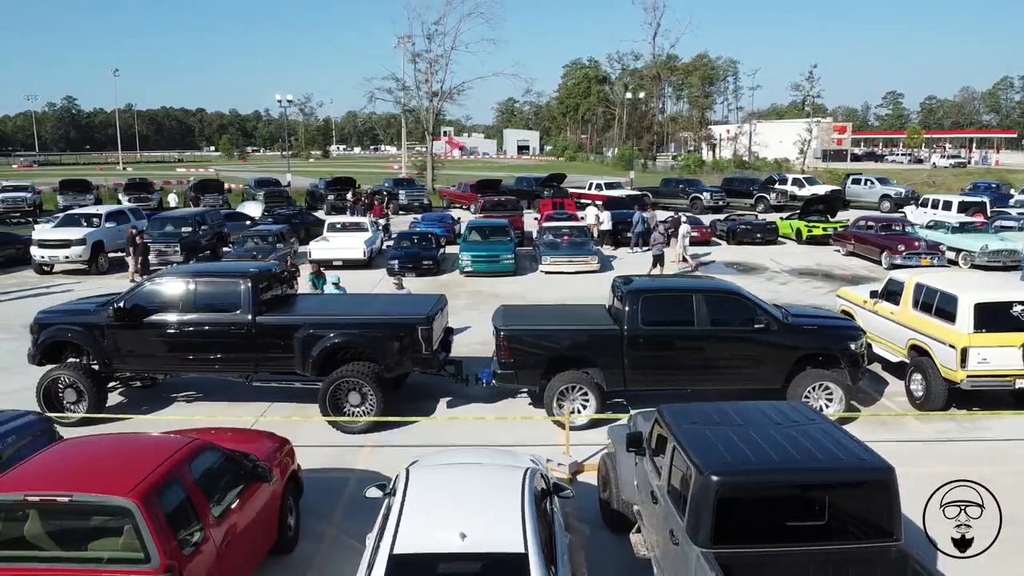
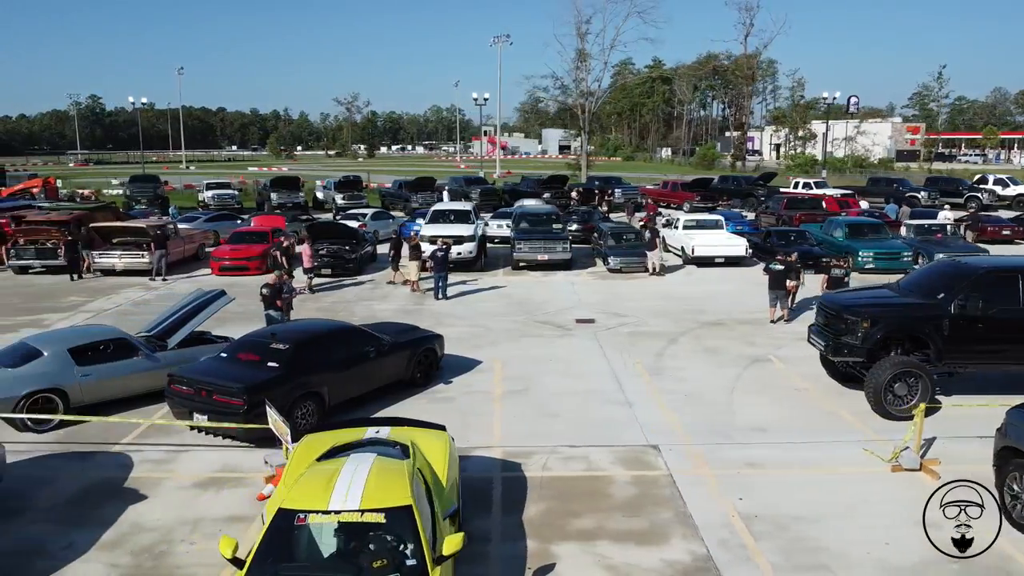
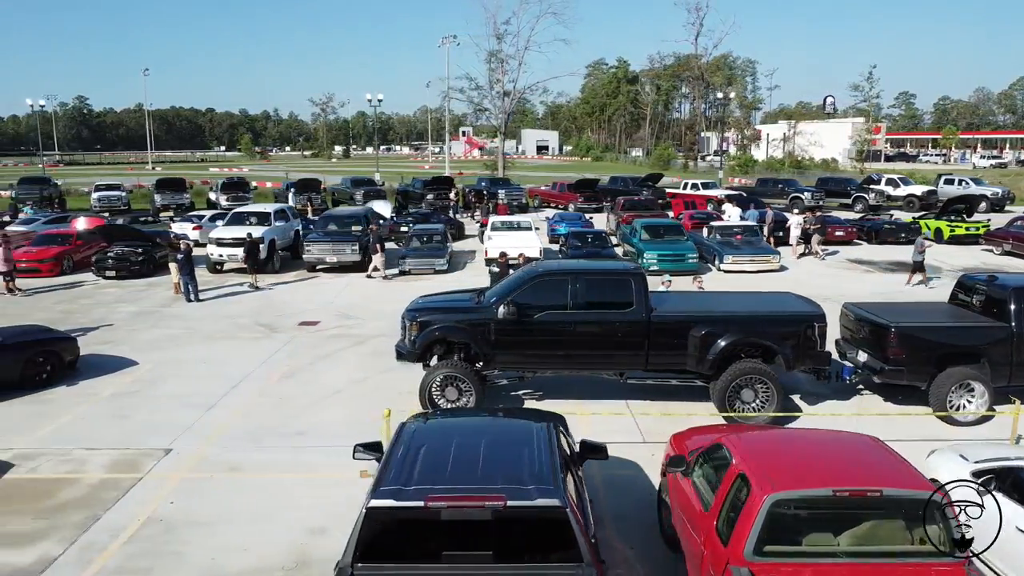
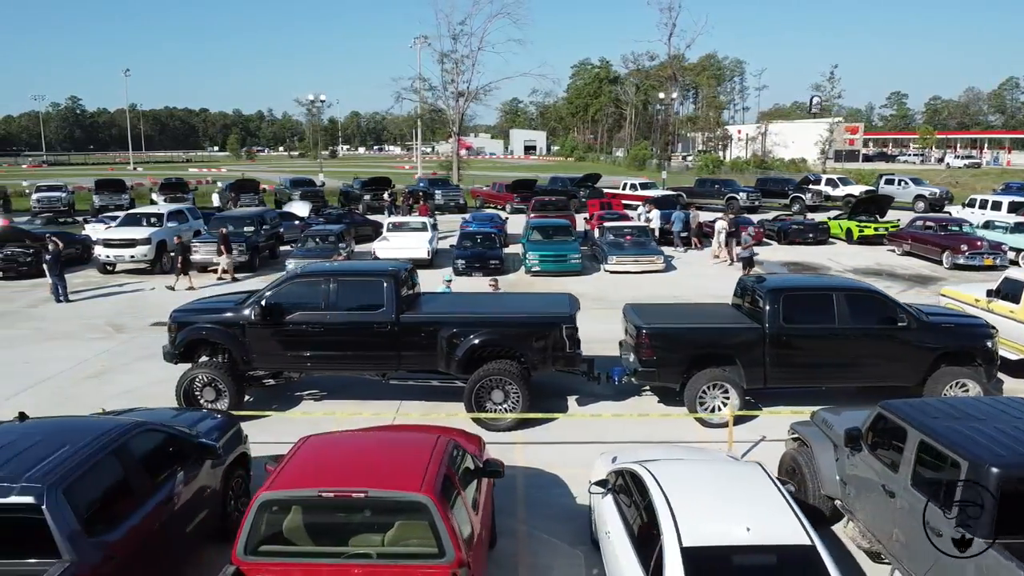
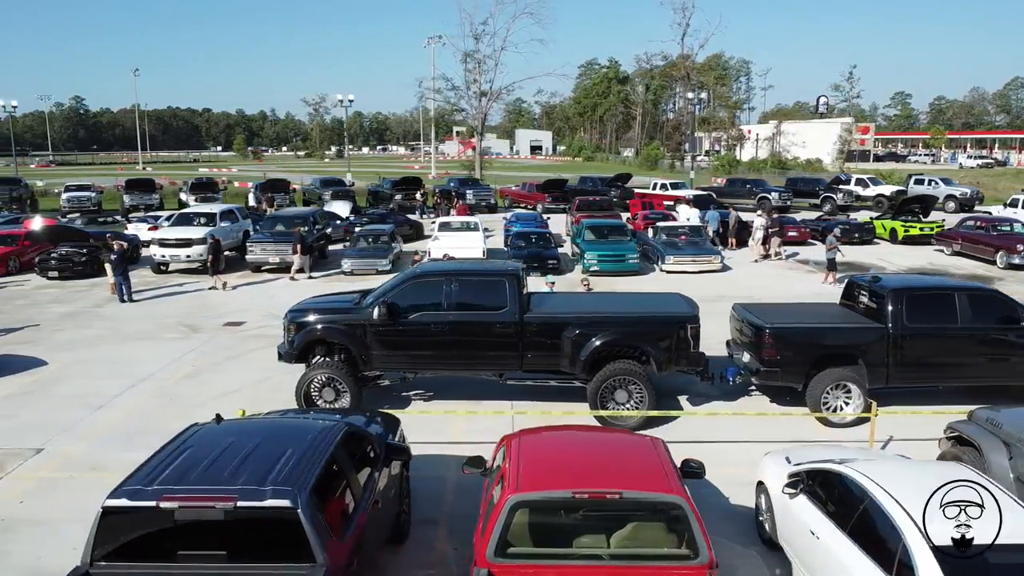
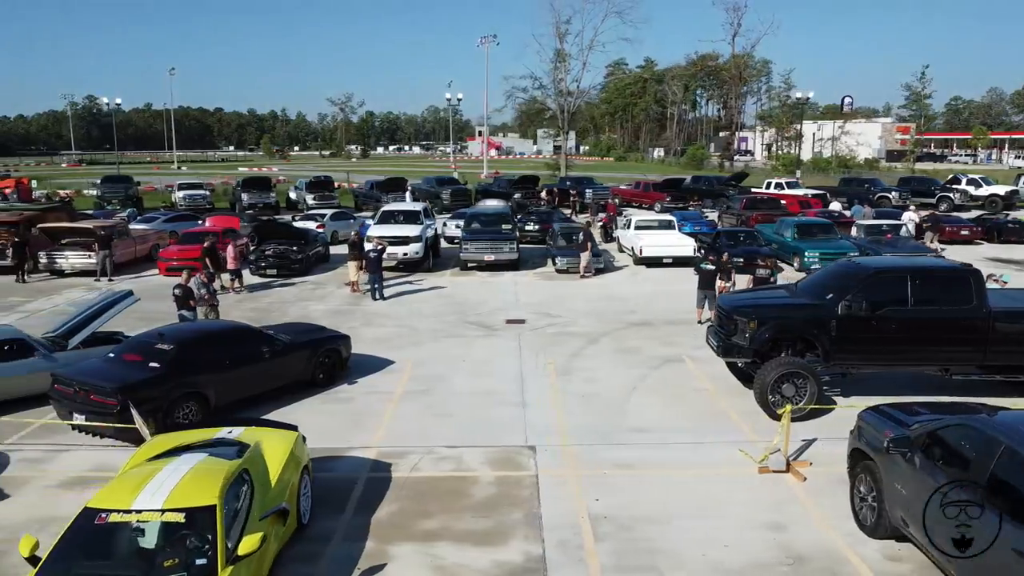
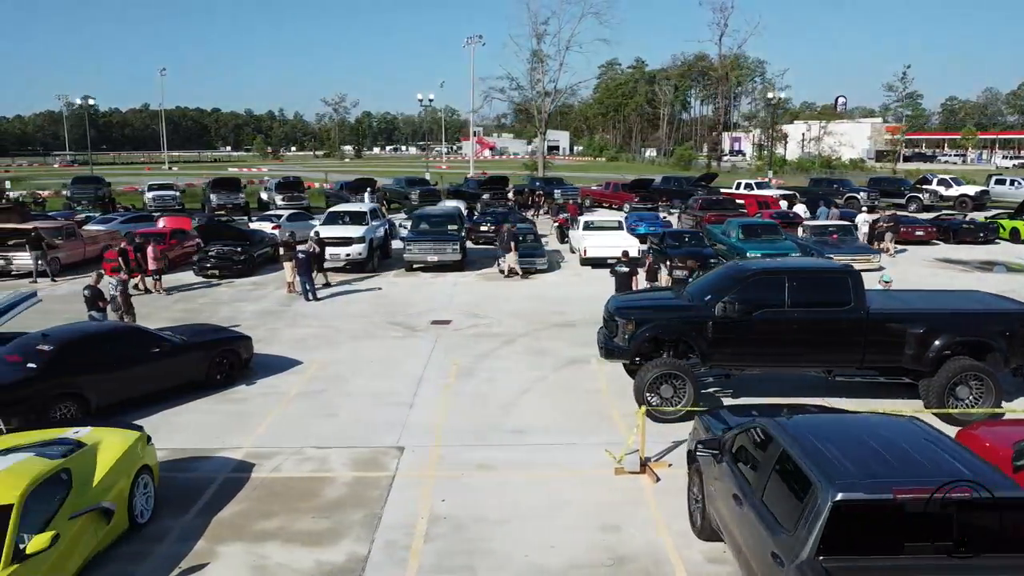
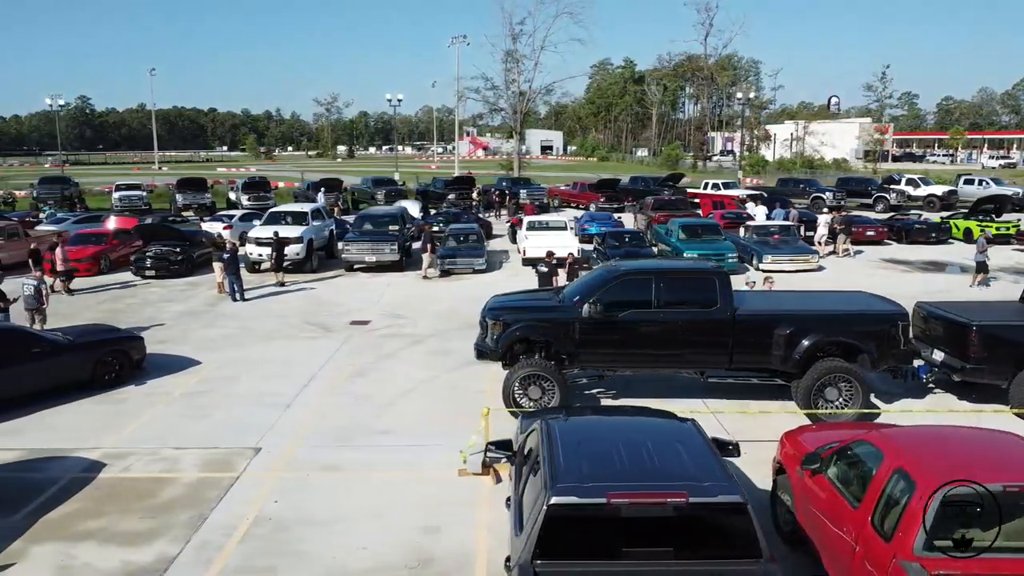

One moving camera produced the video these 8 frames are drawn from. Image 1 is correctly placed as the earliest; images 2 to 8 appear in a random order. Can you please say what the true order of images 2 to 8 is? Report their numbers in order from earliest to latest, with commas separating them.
4, 5, 3, 8, 7, 6, 2
